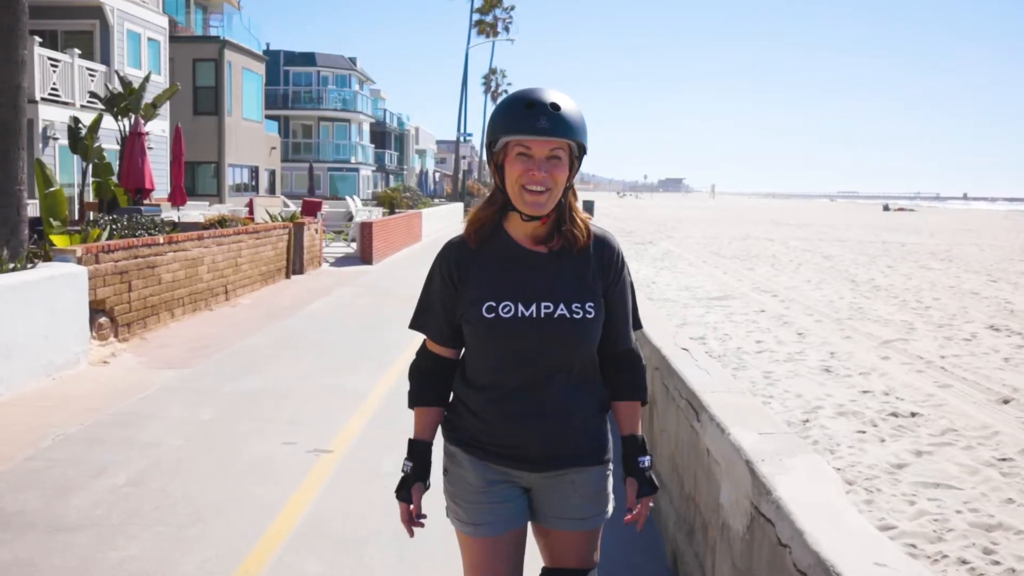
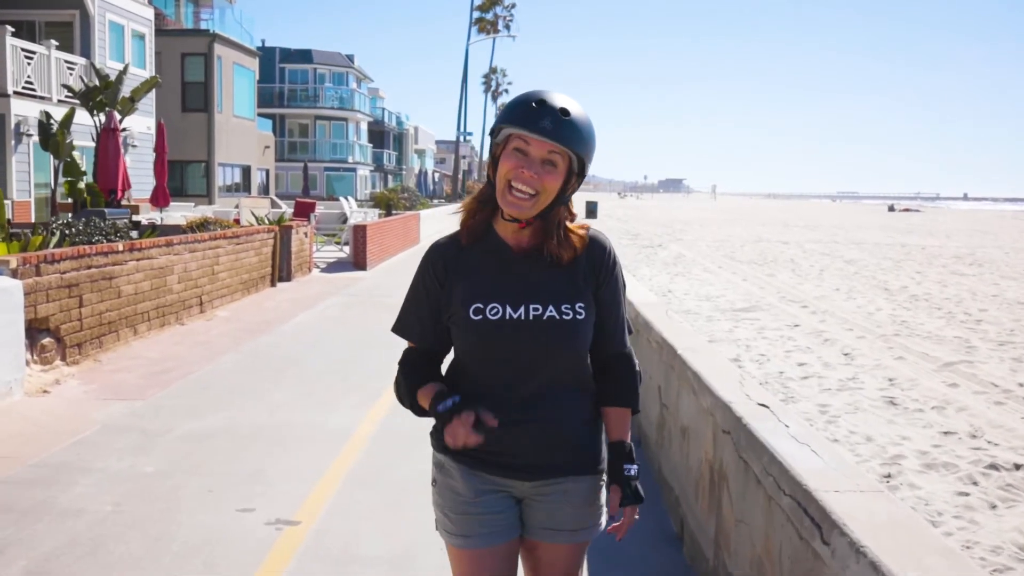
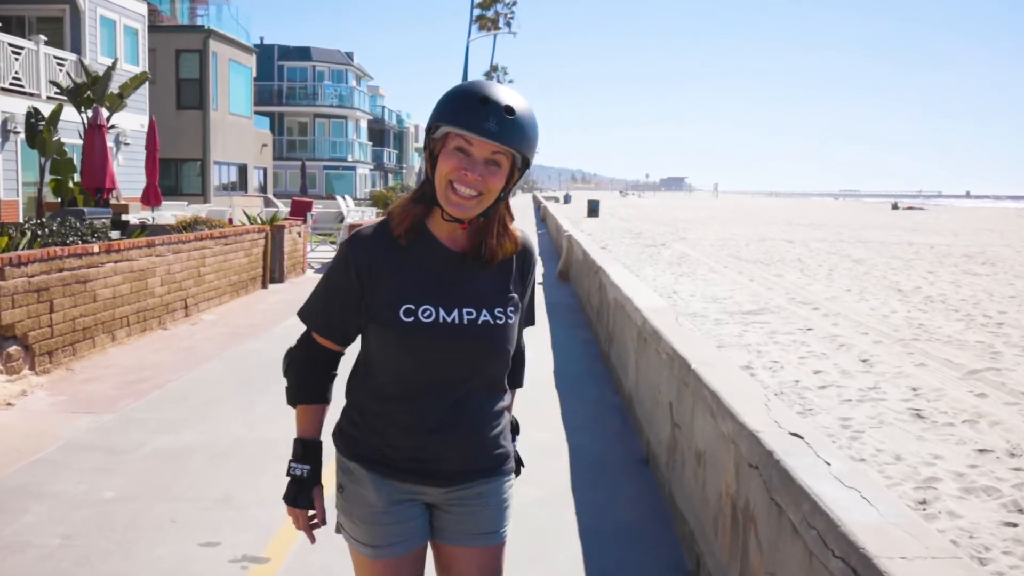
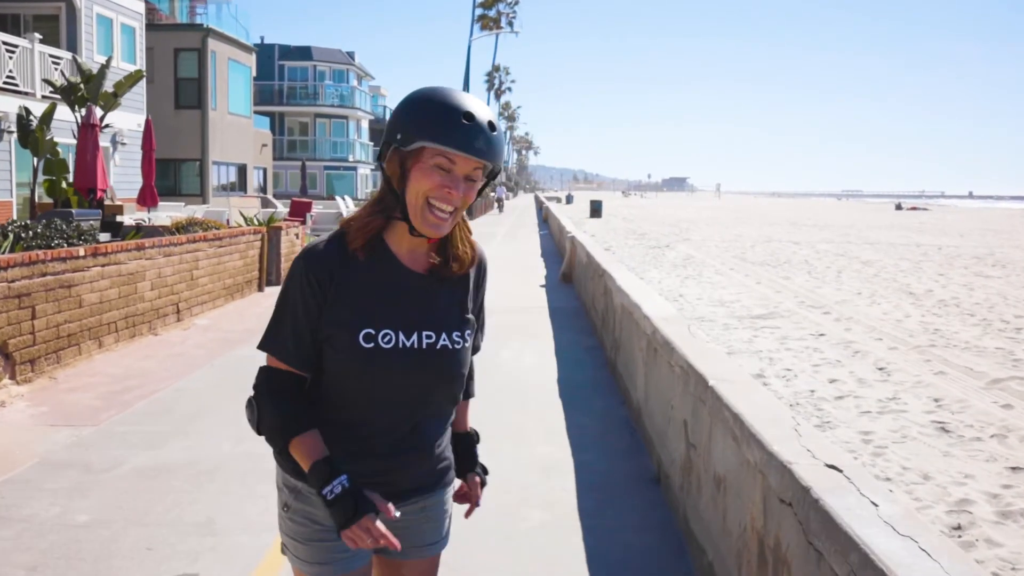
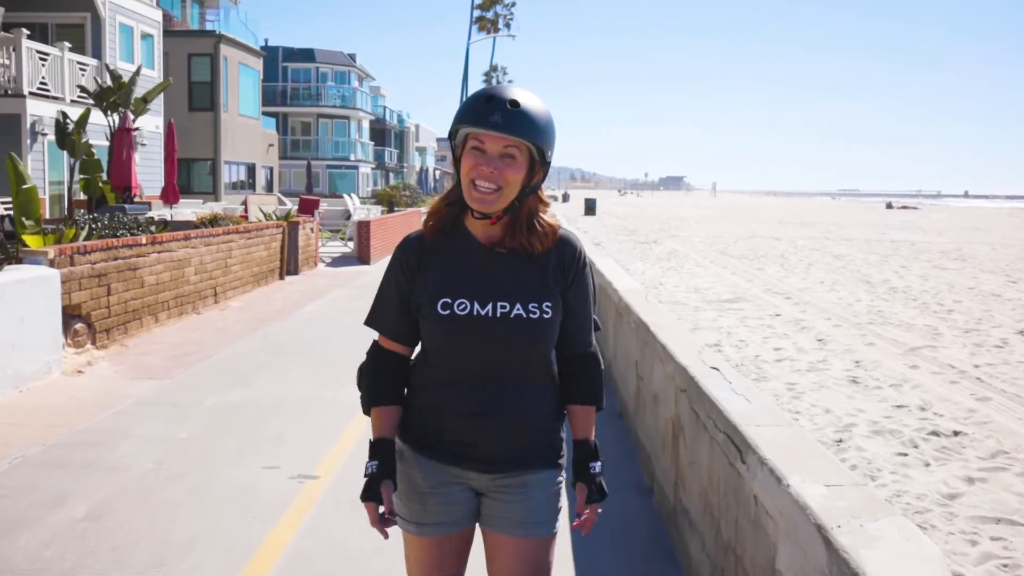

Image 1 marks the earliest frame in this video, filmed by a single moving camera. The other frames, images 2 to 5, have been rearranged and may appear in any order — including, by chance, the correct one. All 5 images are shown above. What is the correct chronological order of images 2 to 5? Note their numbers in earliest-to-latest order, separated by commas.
5, 2, 3, 4
